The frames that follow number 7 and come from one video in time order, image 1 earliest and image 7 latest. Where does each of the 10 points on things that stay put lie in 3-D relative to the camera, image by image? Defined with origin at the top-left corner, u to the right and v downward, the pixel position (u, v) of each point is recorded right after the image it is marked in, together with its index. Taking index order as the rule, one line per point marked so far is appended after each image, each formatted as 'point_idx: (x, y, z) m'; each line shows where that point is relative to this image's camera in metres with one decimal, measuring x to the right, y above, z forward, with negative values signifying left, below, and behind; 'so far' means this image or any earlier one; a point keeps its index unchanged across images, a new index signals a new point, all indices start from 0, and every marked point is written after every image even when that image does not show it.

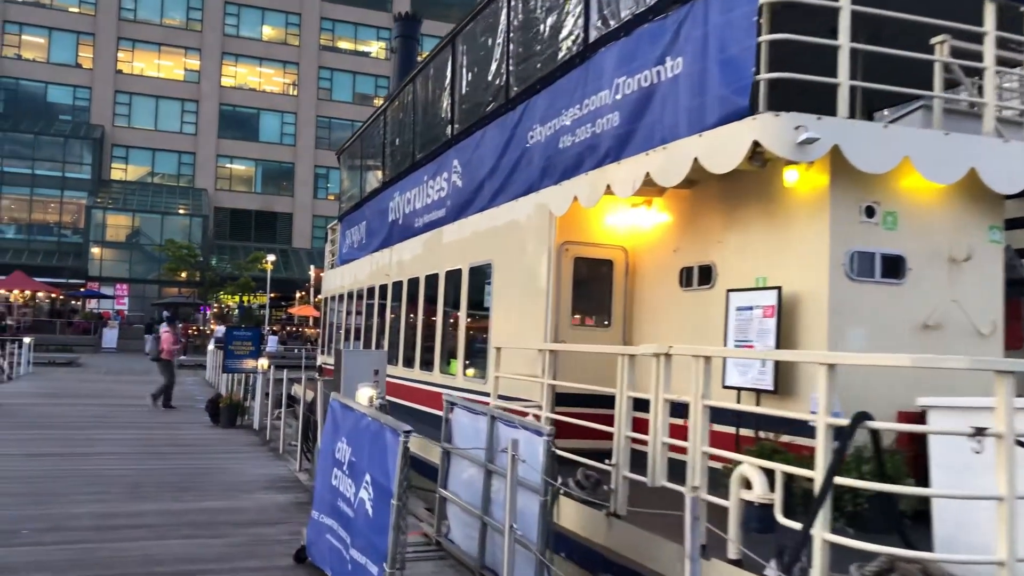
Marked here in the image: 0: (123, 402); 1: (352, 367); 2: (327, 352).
0: (-7.1, -2.0, +16.0) m
1: (-1.3, -0.6, +7.2) m
2: (-3.6, -1.1, +16.8) m
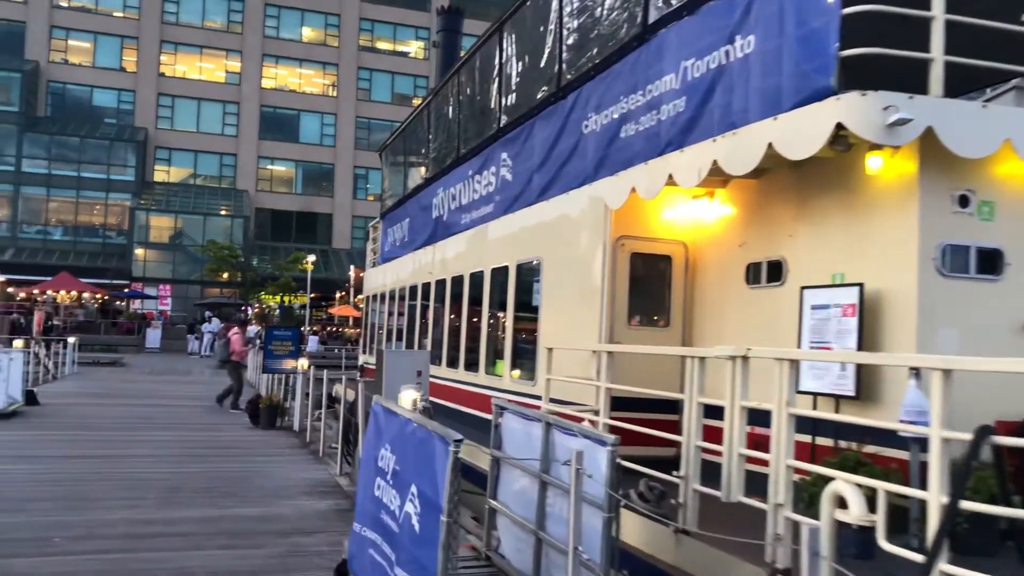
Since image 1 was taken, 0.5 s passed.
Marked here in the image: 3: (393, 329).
0: (-6.3, -2.0, +15.9) m
1: (-0.9, -0.6, +6.9) m
2: (-2.8, -1.1, +16.6) m
3: (-2.0, -0.6, +14.8) m
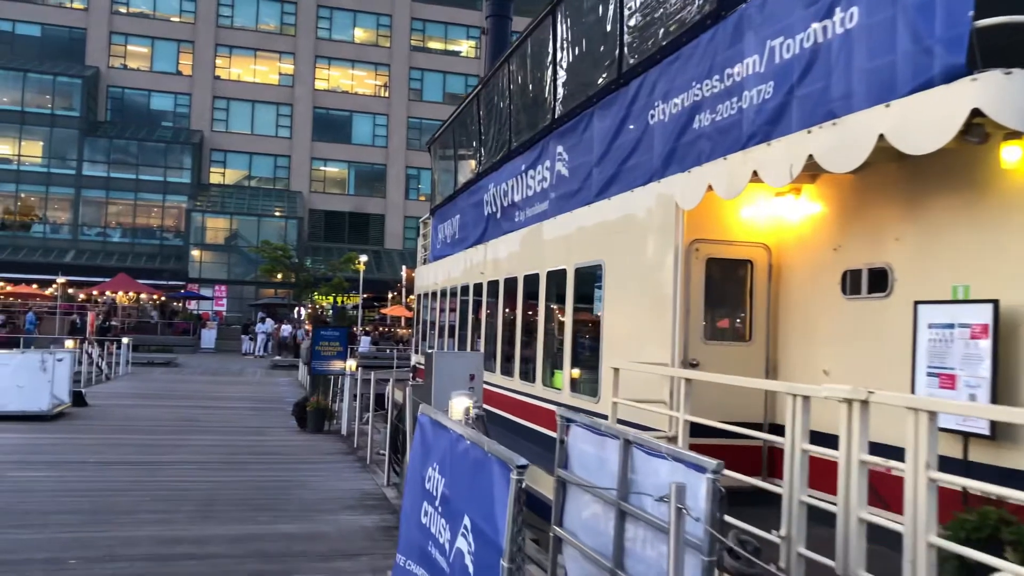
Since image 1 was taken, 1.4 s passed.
0: (-5.4, -2.1, +15.7) m
1: (-0.5, -0.7, +6.3) m
2: (-1.7, -1.2, +16.1) m
3: (-1.1, -0.7, +14.3) m
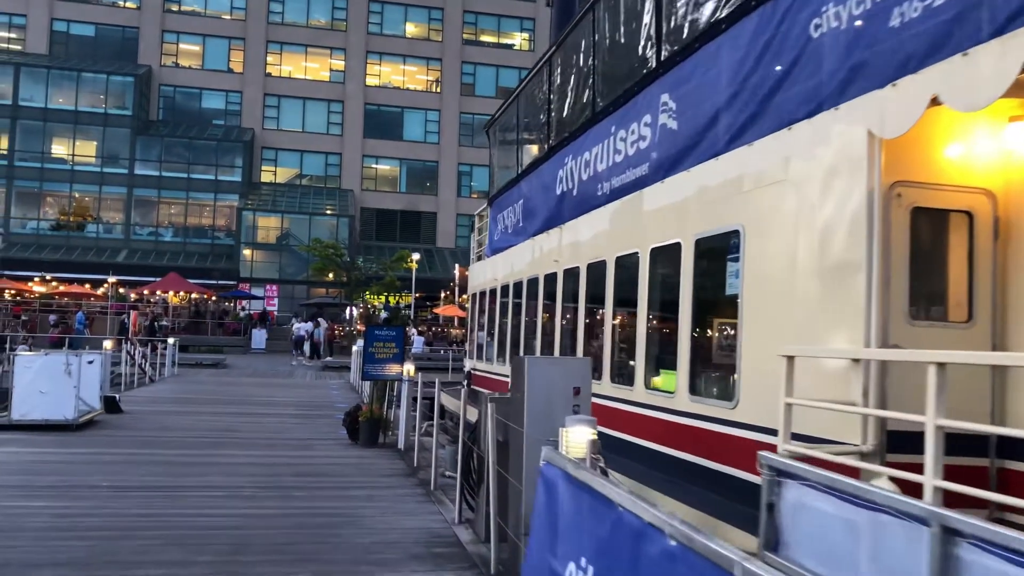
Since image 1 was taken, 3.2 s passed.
0: (-4.2, -2.0, +14.4) m
1: (+0.2, -0.6, +4.8) m
2: (-0.5, -1.1, +14.6) m
3: (0.0, -0.6, +12.8) m
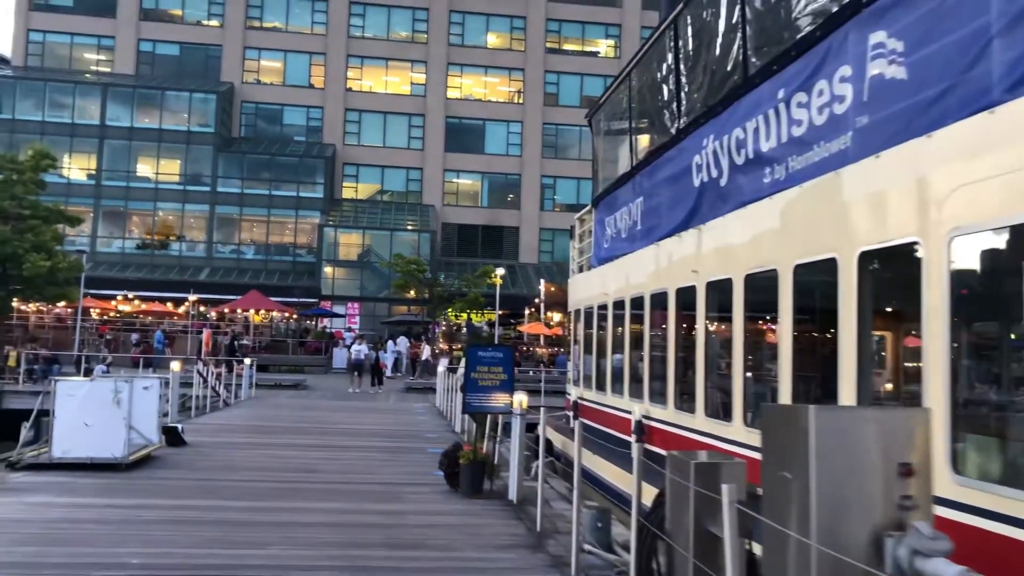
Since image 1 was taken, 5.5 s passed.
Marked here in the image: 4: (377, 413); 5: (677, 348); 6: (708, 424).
0: (-2.5, -2.2, +12.6) m
1: (+1.0, -0.6, +2.7) m
2: (+1.1, -1.3, +12.5) m
3: (+1.5, -0.7, +10.7) m
4: (-2.9, -2.7, +19.0) m
5: (+1.7, -0.6, +8.8) m
6: (+1.5, -1.1, +7.0) m
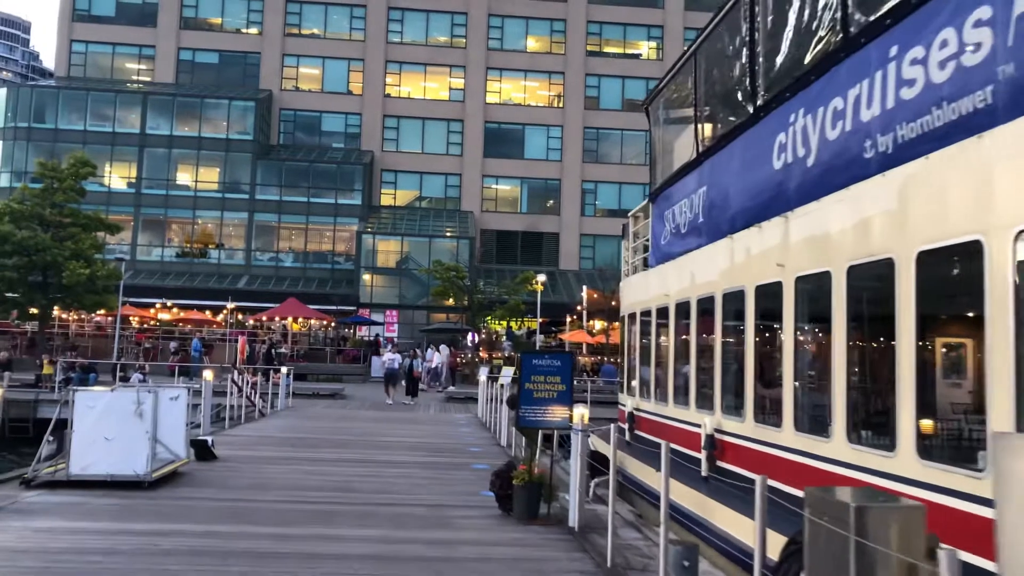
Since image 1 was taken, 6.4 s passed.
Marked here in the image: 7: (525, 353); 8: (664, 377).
0: (-1.8, -2.3, +11.8) m
1: (+1.2, -0.5, +1.8) m
2: (+1.8, -1.3, +11.6) m
3: (+2.1, -0.7, +9.7) m
4: (-1.9, -2.8, +18.2) m
5: (+2.2, -0.6, +7.8) m
6: (+2.0, -1.1, +6.1) m
7: (+0.1, -0.6, +8.4) m
8: (+2.0, -1.1, +10.6) m
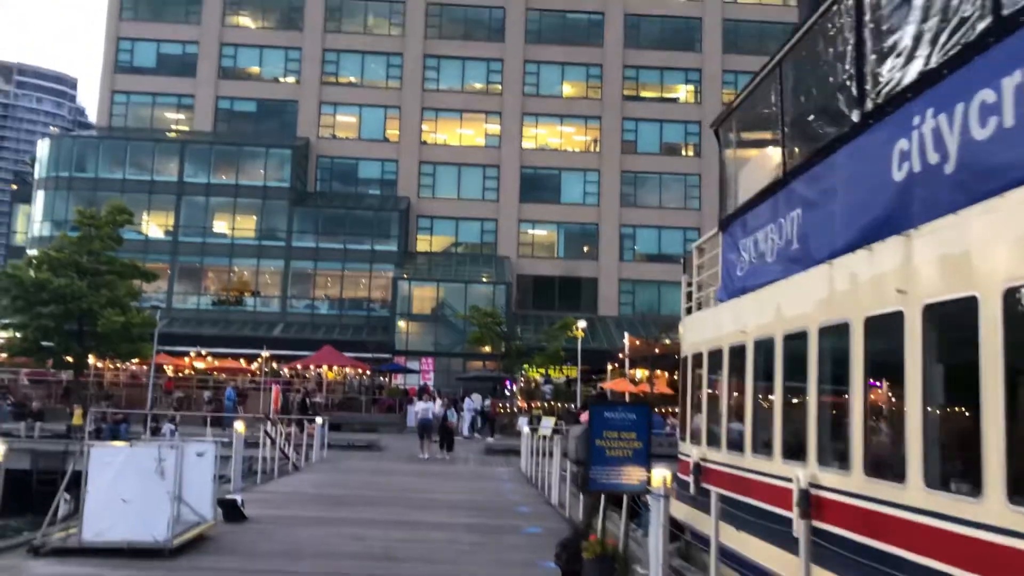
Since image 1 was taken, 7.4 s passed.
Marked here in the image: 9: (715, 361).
0: (-1.1, -2.8, +10.9) m
1: (+1.5, -0.5, +0.8) m
2: (+2.5, -1.8, +10.5) m
3: (+2.7, -1.2, +8.7) m
4: (-1.0, -3.7, +17.1) m
5: (+2.7, -0.9, +6.8) m
6: (+2.4, -1.3, +5.0) m
7: (+0.7, -1.0, +7.5) m
8: (+2.6, -1.5, +9.6) m
9: (+2.6, -0.9, +10.1) m
